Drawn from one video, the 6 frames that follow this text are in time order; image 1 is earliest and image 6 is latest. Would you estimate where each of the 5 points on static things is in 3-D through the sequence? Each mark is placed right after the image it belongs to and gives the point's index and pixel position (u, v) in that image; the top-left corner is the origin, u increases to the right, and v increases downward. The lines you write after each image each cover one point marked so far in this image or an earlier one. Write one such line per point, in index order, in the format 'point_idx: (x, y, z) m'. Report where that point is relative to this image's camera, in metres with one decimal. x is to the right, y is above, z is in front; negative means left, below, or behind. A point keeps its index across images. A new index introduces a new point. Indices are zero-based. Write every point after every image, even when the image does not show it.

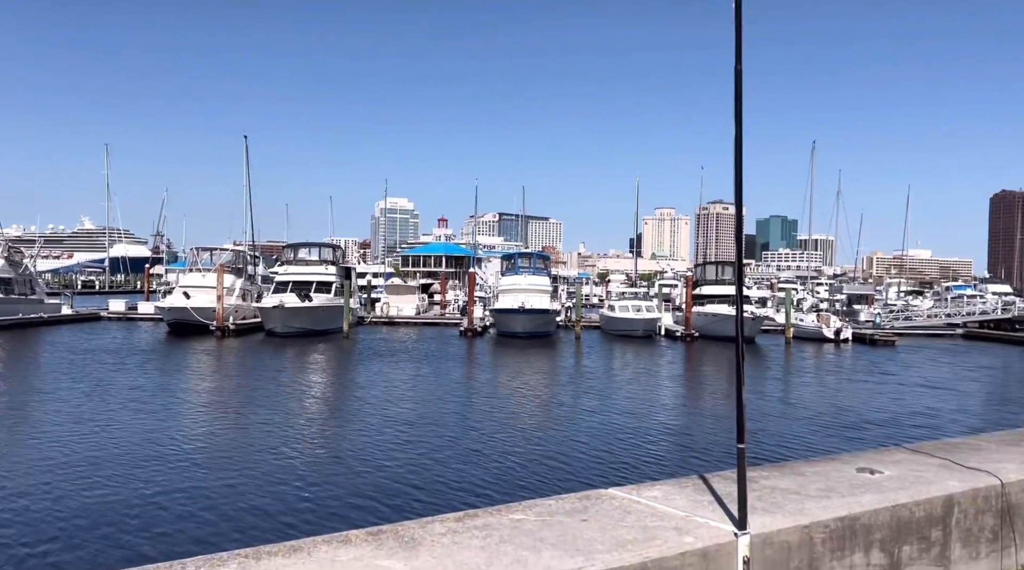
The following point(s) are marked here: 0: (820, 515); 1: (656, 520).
0: (+1.7, -1.3, +5.0) m
1: (+0.7, -1.2, +4.7) m
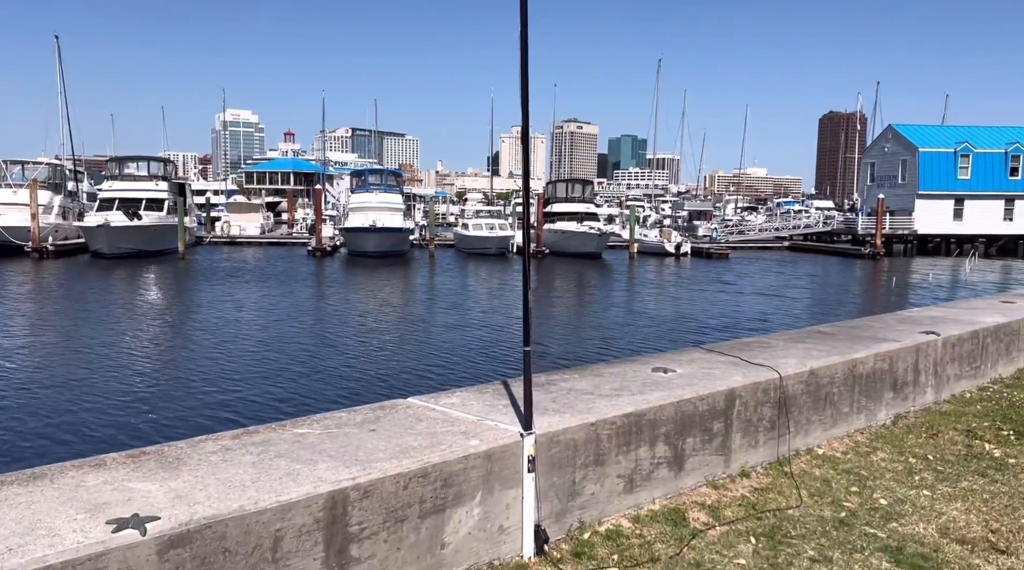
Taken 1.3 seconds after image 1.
0: (+0.6, -0.7, +5.1) m
1: (-0.4, -0.7, +4.7) m
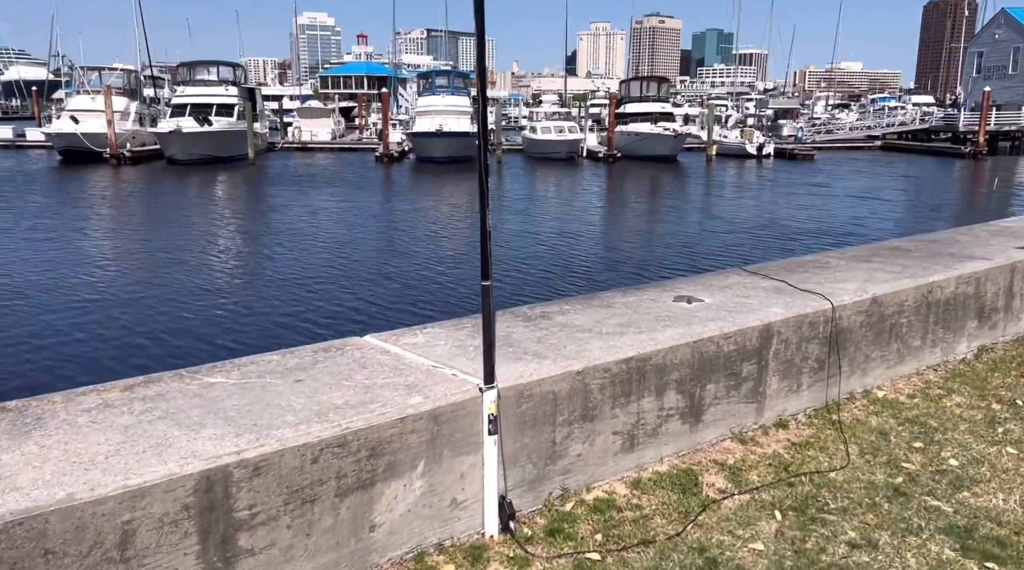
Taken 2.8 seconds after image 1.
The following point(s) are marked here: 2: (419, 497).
0: (+0.4, -0.3, +4.2) m
1: (-0.5, -0.4, +3.8) m
2: (-0.4, -0.8, +3.5) m
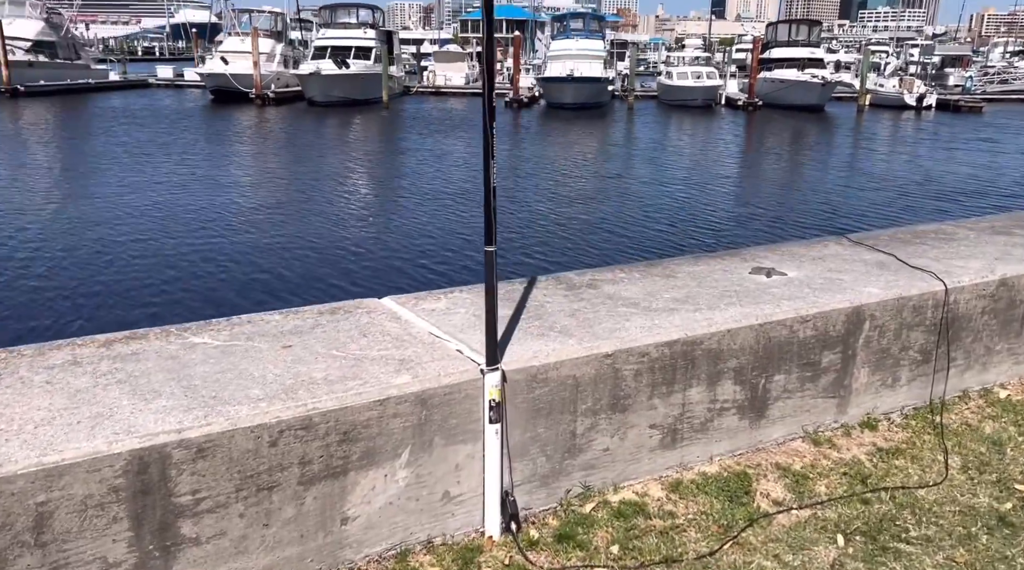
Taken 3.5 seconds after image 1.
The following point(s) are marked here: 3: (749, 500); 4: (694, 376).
0: (+0.5, -0.2, +3.6) m
1: (-0.5, -0.2, +3.4) m
2: (-0.4, -0.7, +3.1) m
3: (+1.0, -0.9, +3.6) m
4: (+0.8, -0.4, +3.7) m
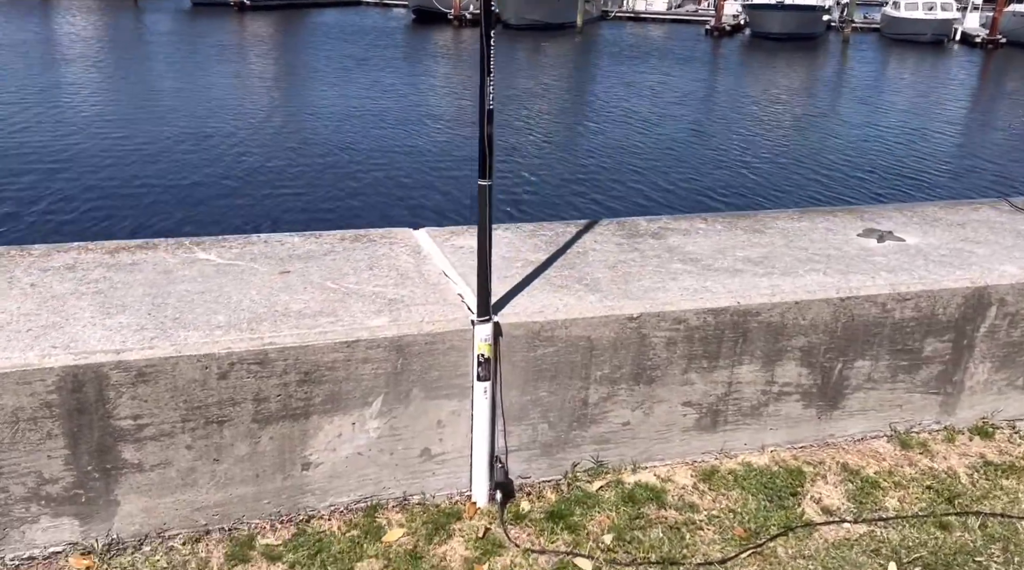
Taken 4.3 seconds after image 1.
0: (+0.6, -0.1, +3.1) m
1: (-0.4, 0.0, +3.1) m
2: (-0.4, -0.5, +2.8) m
3: (+1.0, -0.7, +3.1) m
4: (+0.8, -0.2, +3.1) m
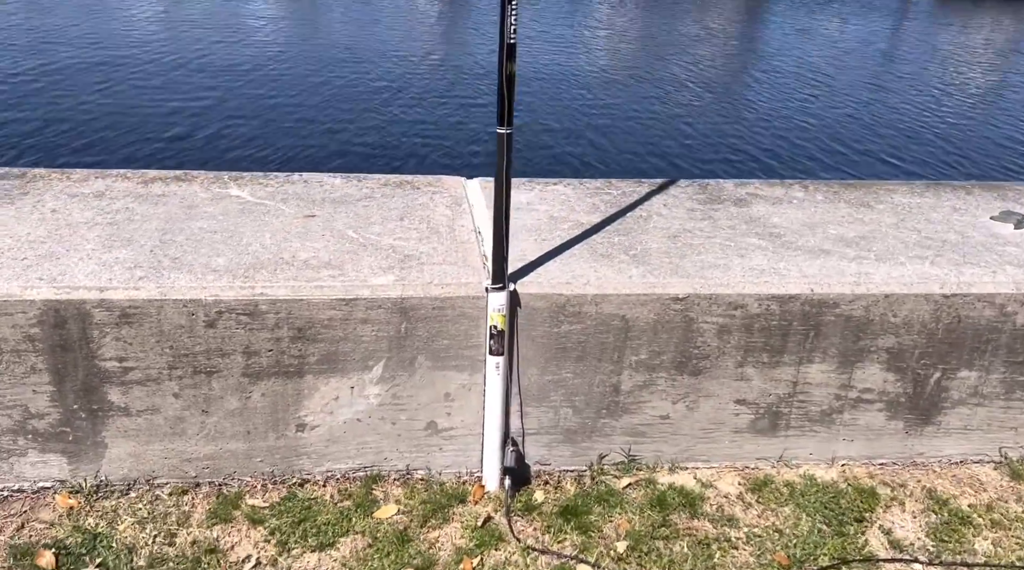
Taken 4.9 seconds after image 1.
0: (+0.7, 0.0, +2.6) m
1: (-0.3, +0.2, +2.8) m
2: (-0.4, -0.4, +2.6) m
3: (+1.0, -0.7, +2.6) m
4: (+0.9, -0.2, +2.6) m
